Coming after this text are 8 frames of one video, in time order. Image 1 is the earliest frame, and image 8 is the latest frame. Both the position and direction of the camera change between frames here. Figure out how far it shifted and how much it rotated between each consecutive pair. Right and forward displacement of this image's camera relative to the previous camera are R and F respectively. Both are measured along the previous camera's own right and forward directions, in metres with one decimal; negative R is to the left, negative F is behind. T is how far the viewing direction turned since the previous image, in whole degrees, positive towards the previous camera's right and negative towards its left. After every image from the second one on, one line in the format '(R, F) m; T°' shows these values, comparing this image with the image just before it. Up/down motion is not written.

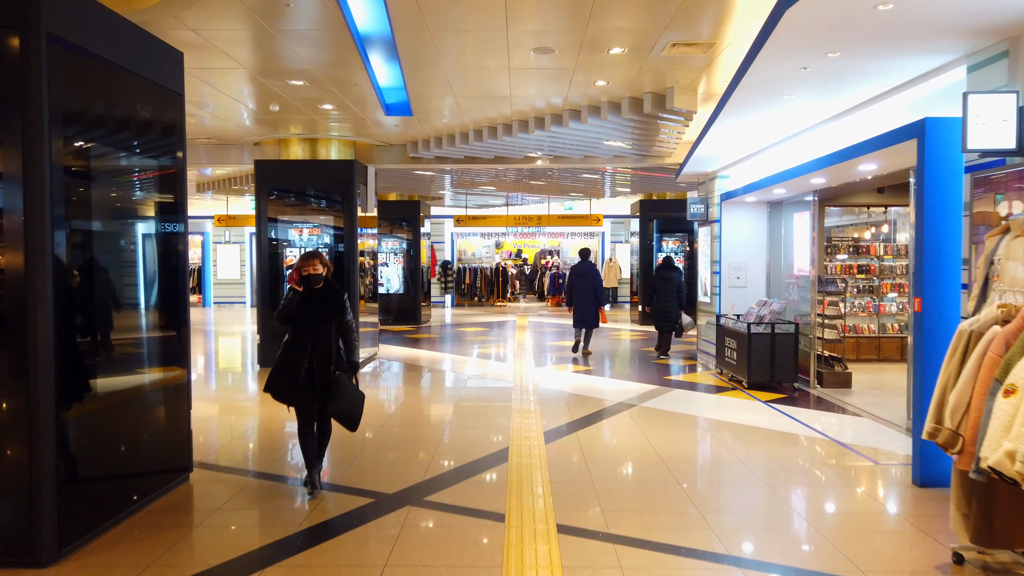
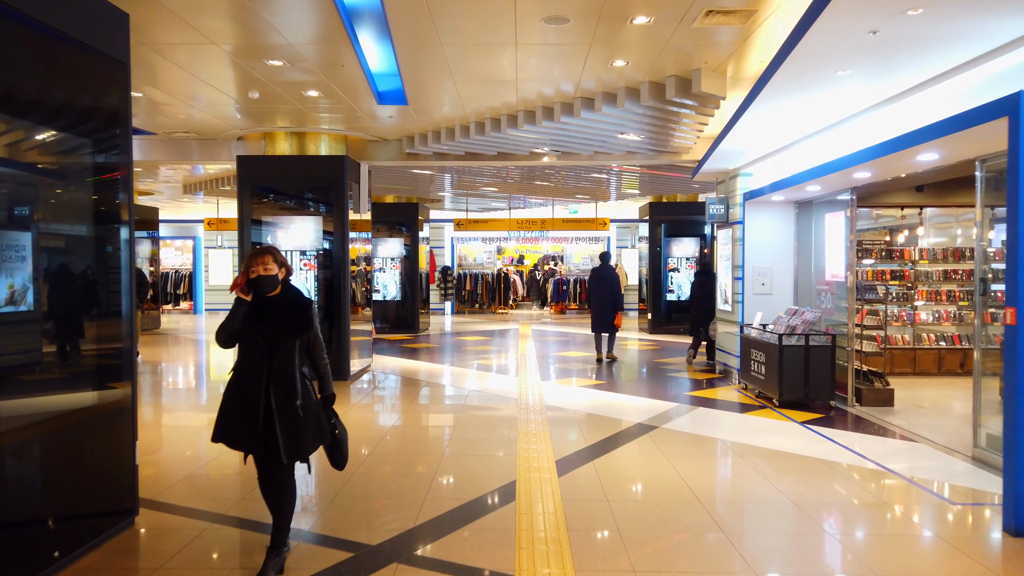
(0.0, +0.7) m; 0°
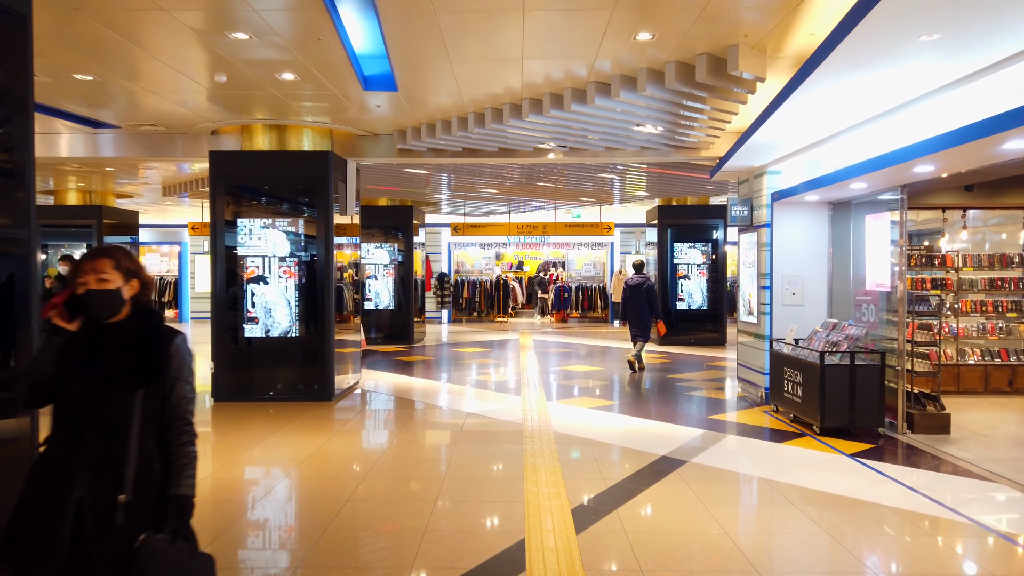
(0.0, +0.8) m; 0°
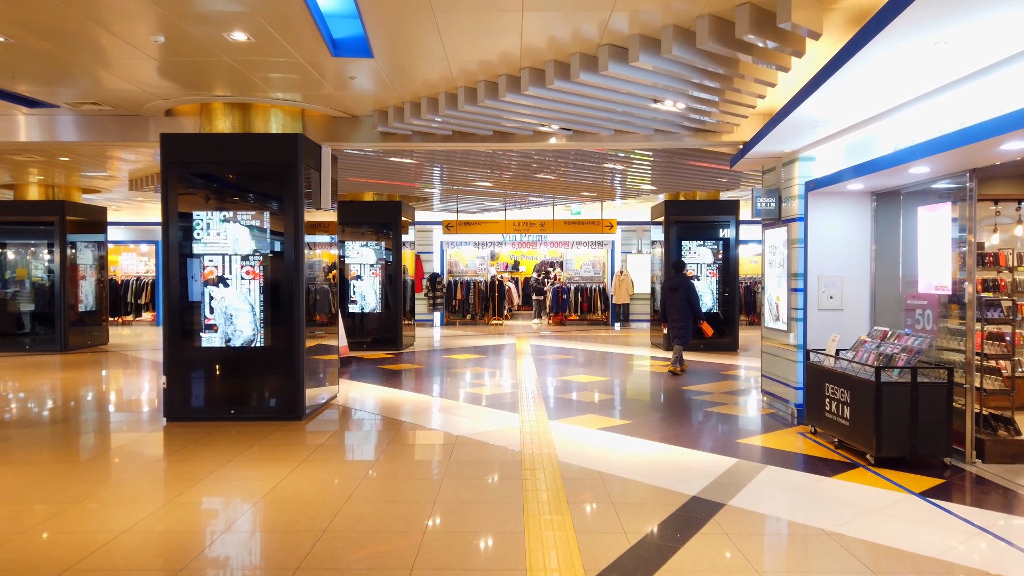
(0.0, +0.9) m; 0°
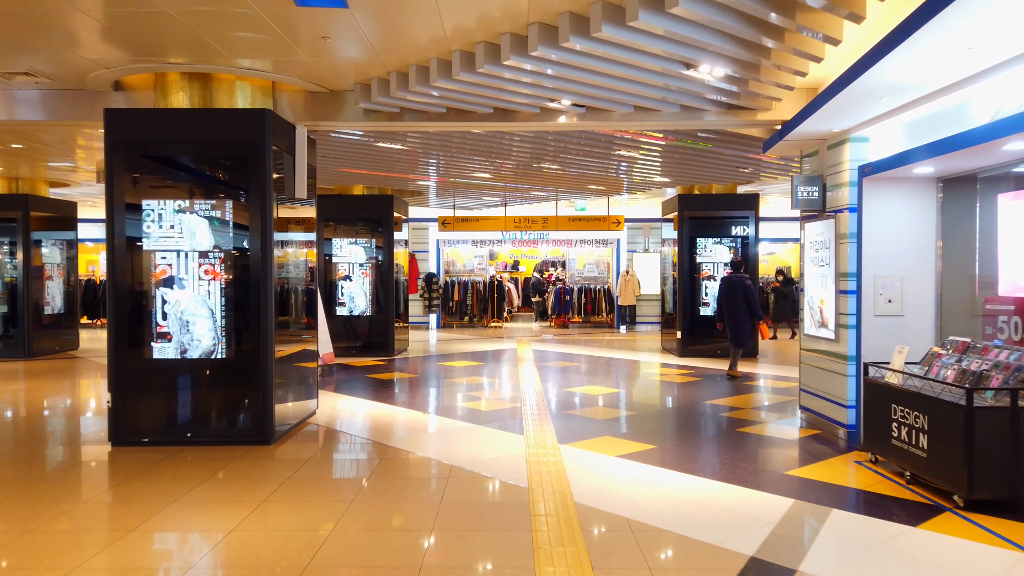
(0.0, +0.9) m; 0°
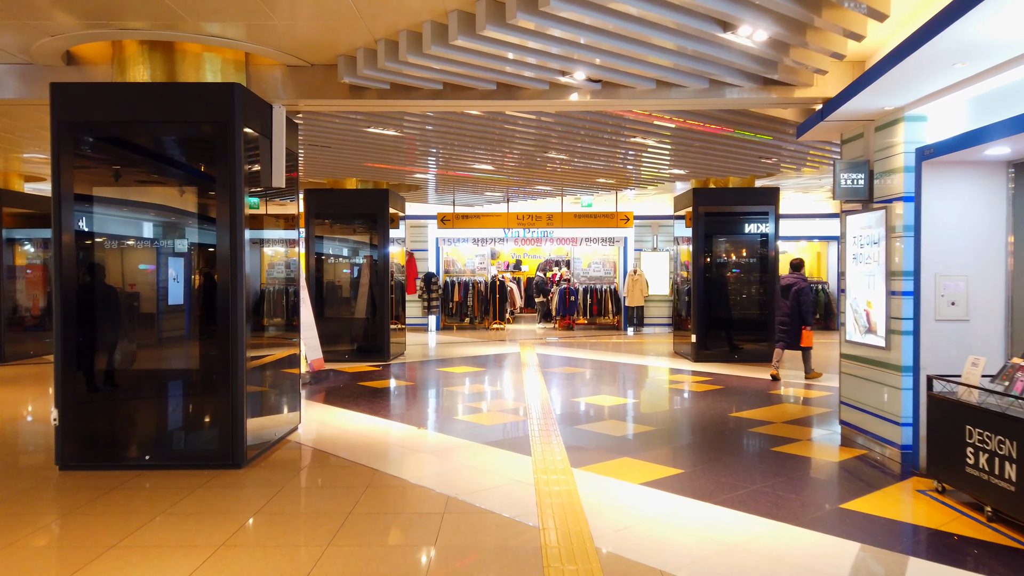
(0.0, +0.7) m; 0°
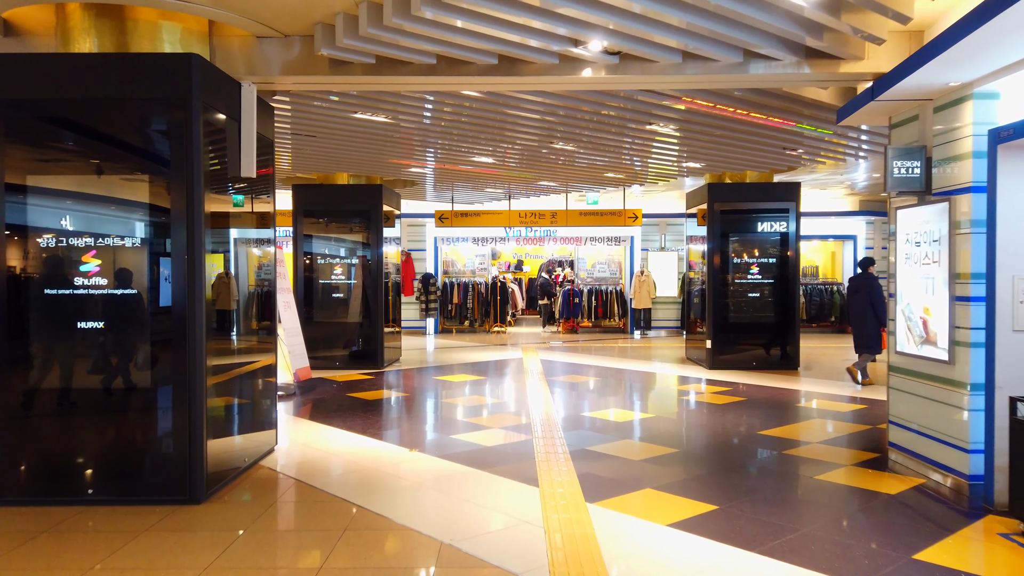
(0.0, +0.7) m; 0°
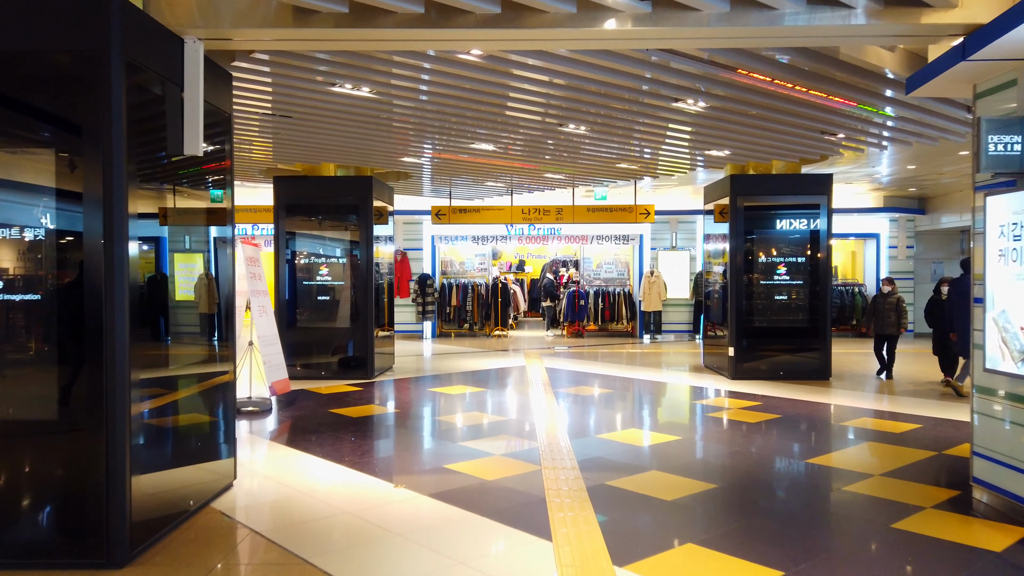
(0.0, +0.9) m; 0°
